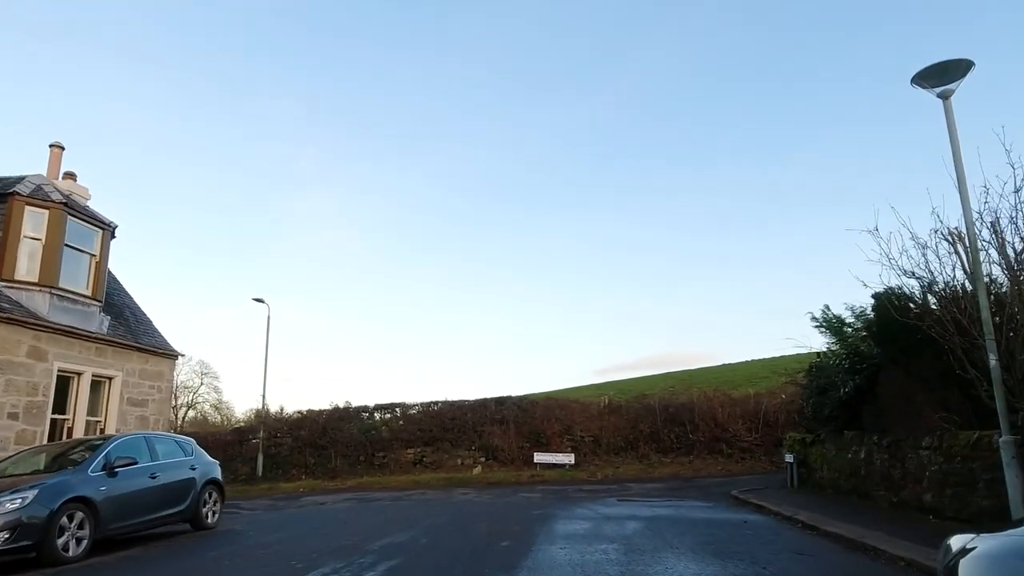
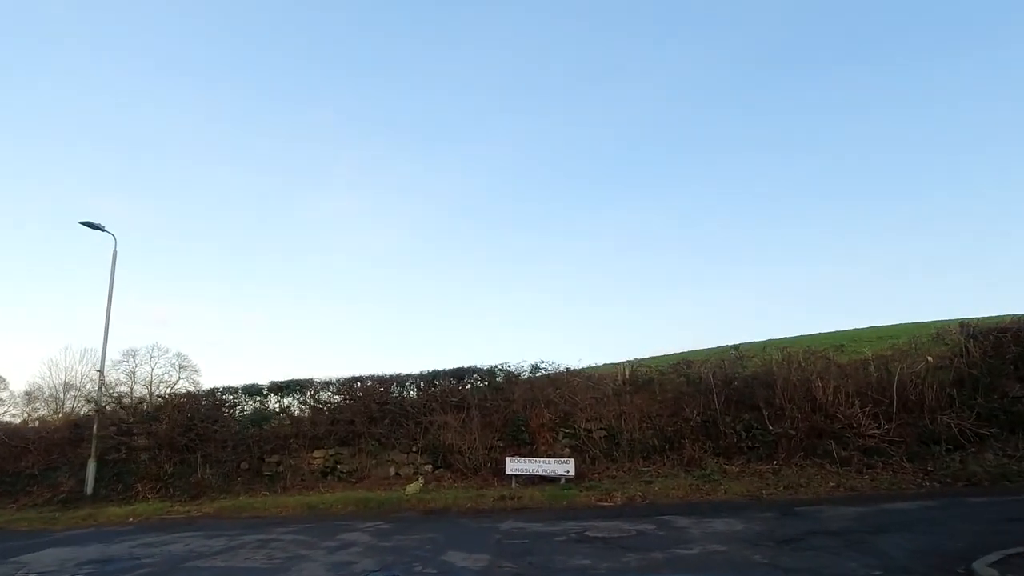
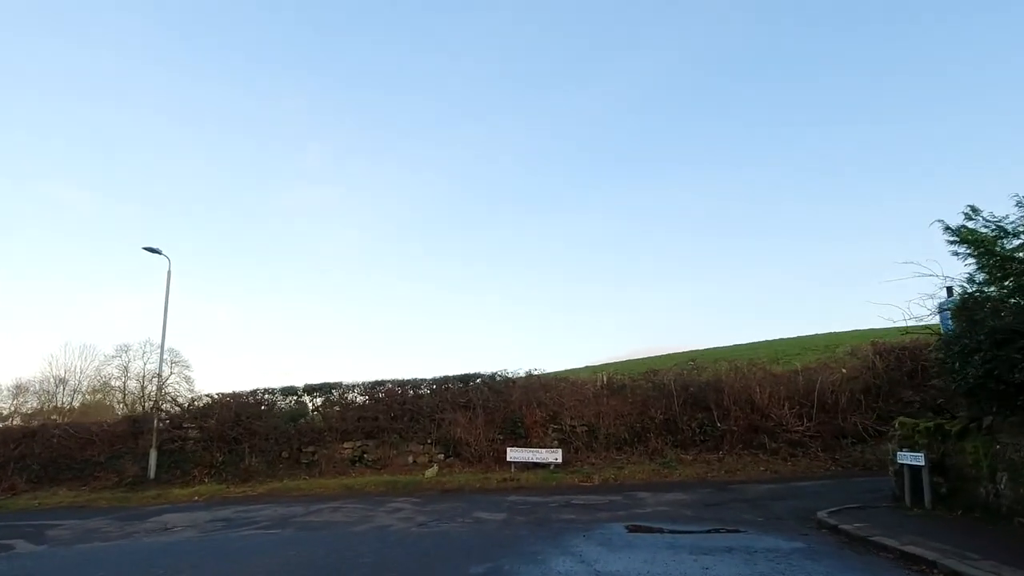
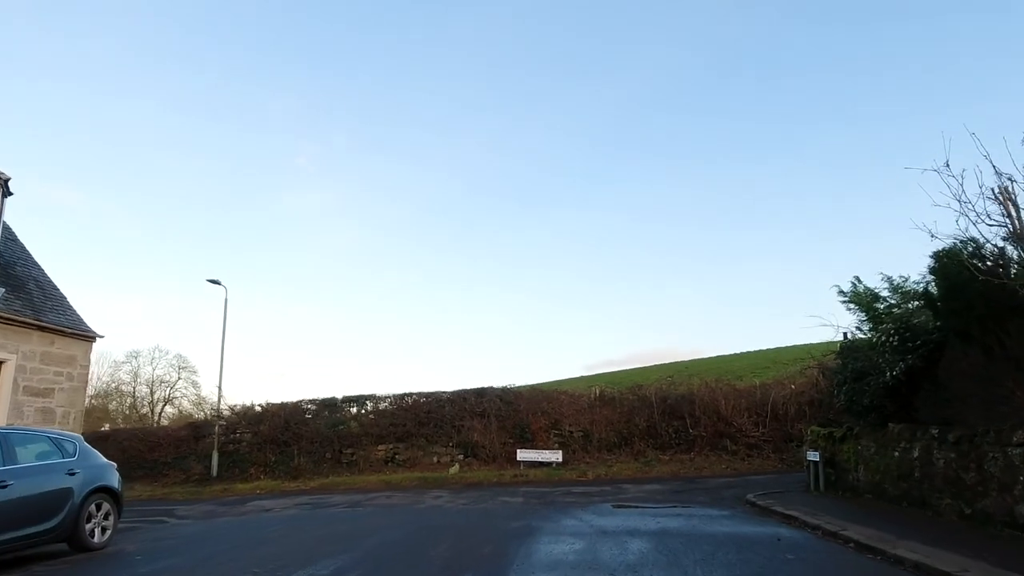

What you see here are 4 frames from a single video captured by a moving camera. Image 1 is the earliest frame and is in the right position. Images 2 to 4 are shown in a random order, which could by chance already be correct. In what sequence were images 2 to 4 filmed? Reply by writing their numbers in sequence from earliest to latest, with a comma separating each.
4, 3, 2
